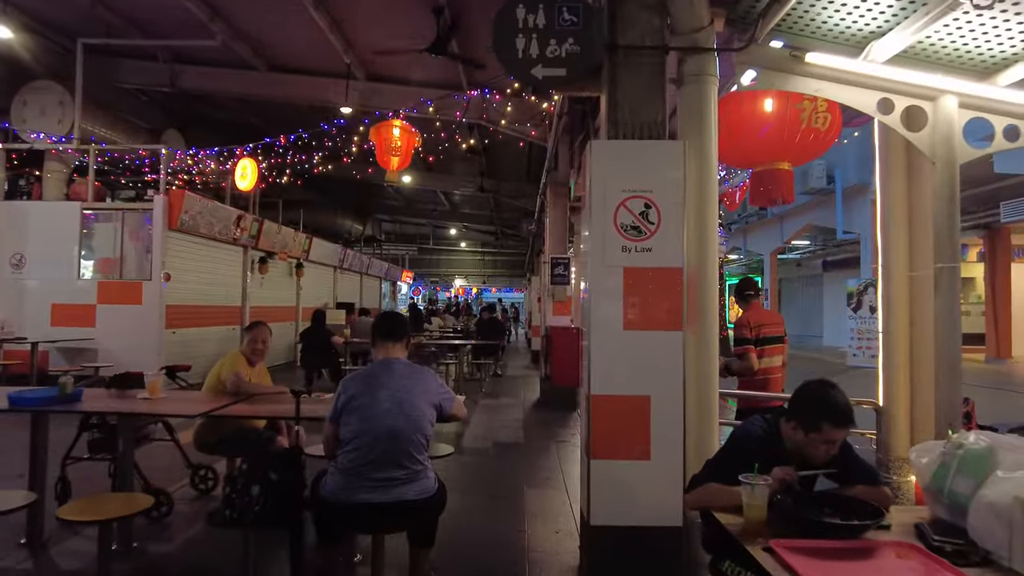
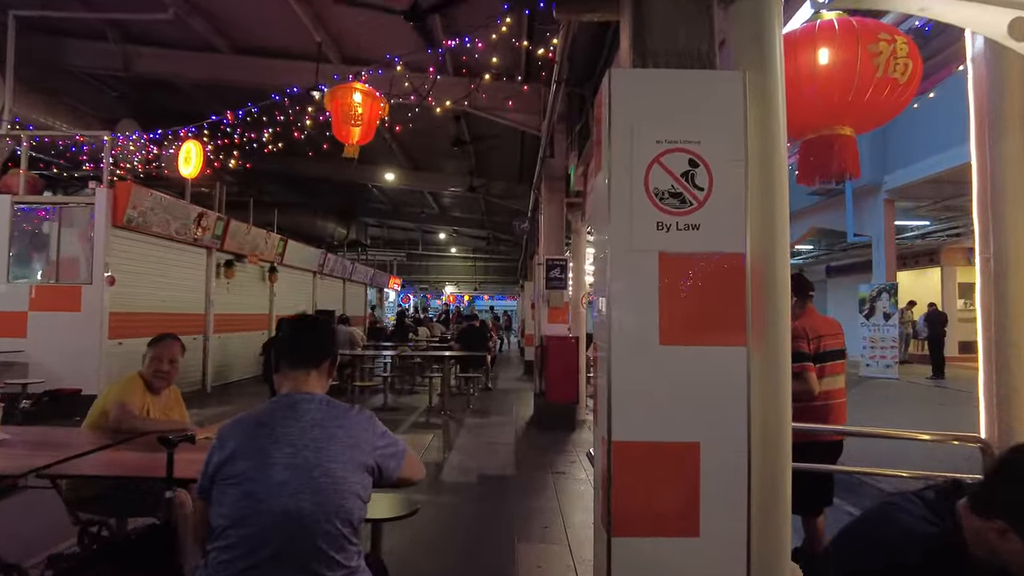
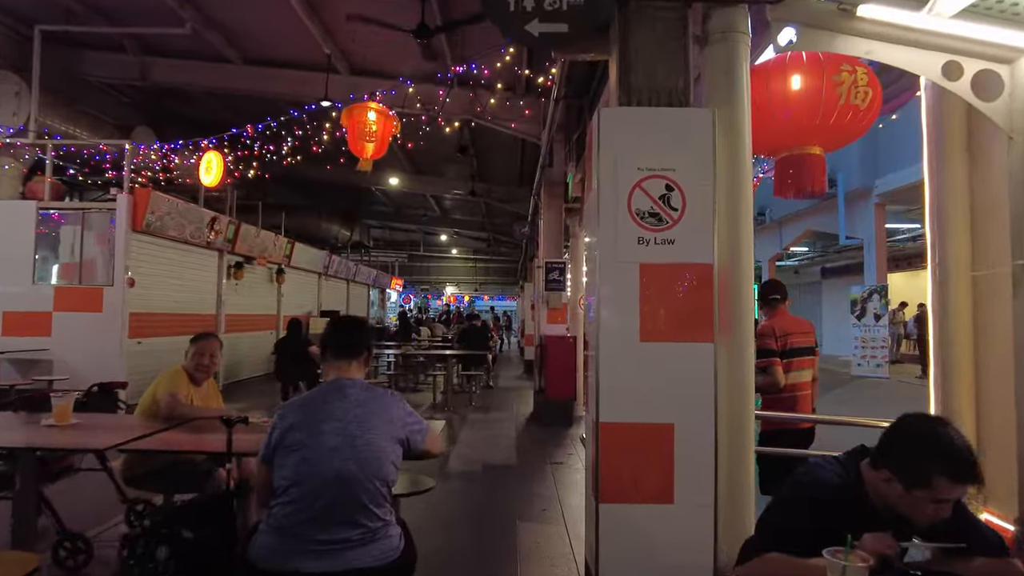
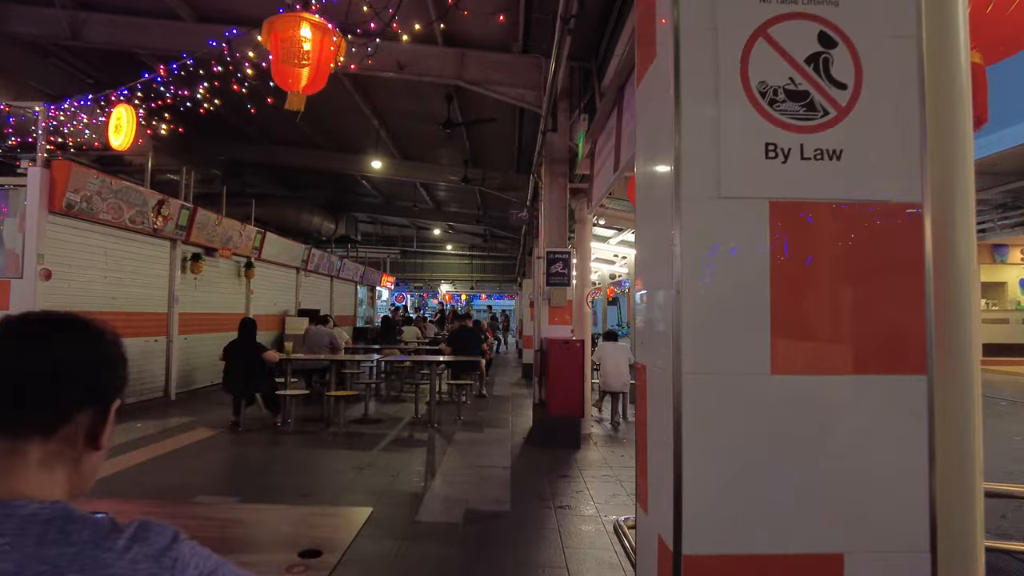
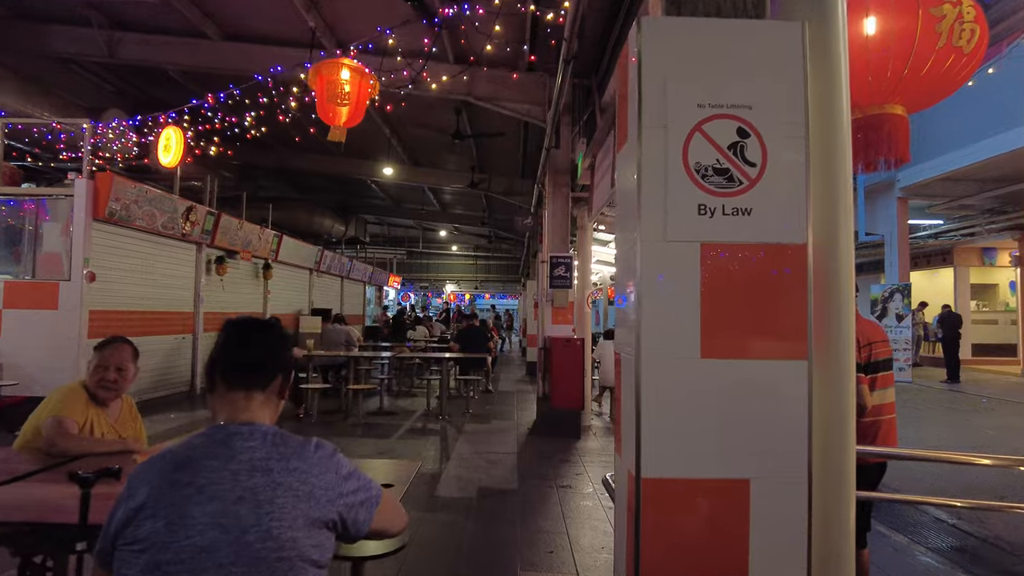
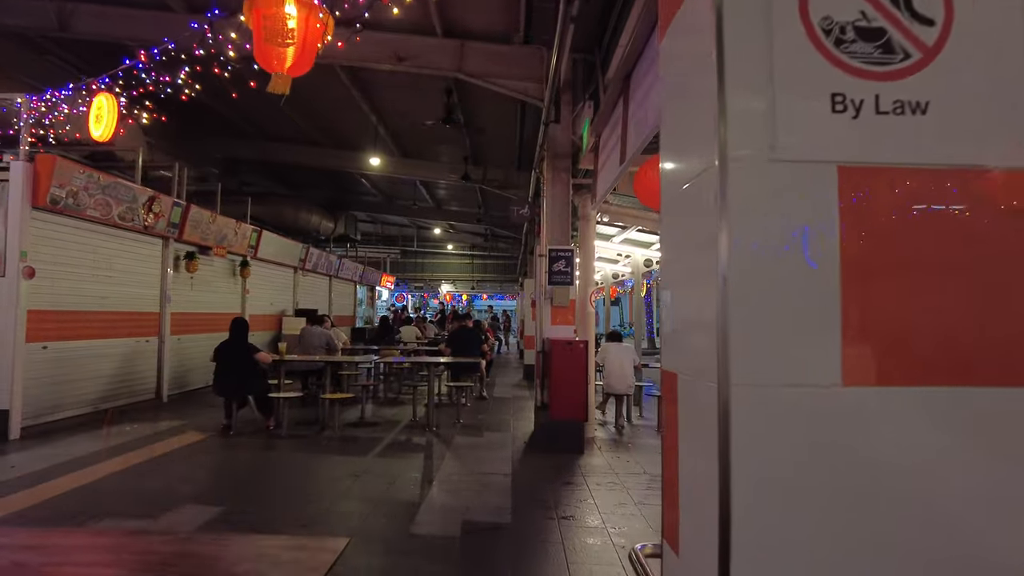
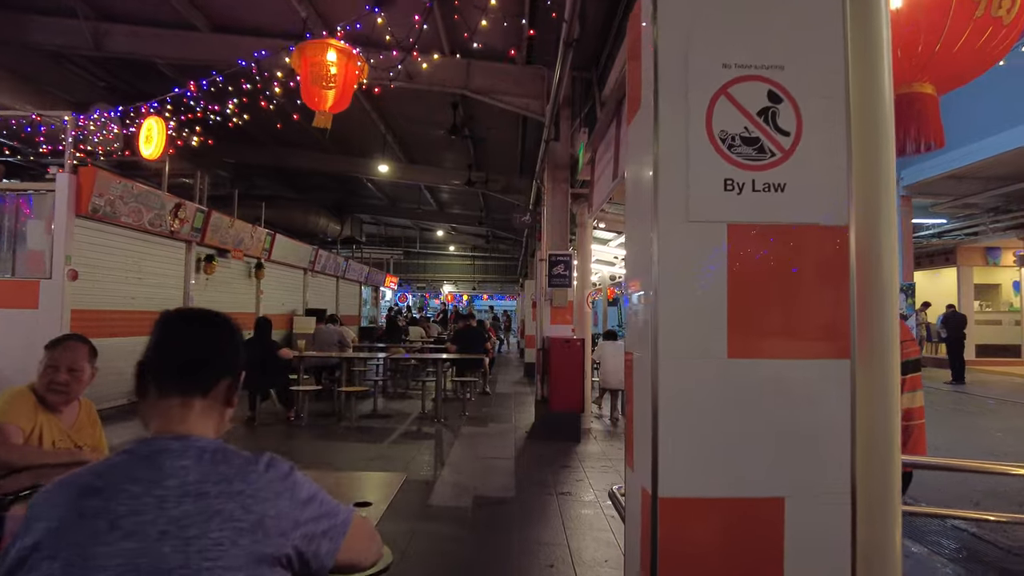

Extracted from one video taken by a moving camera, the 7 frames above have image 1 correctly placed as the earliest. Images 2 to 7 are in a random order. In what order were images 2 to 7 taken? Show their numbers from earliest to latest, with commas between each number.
3, 2, 5, 7, 4, 6
